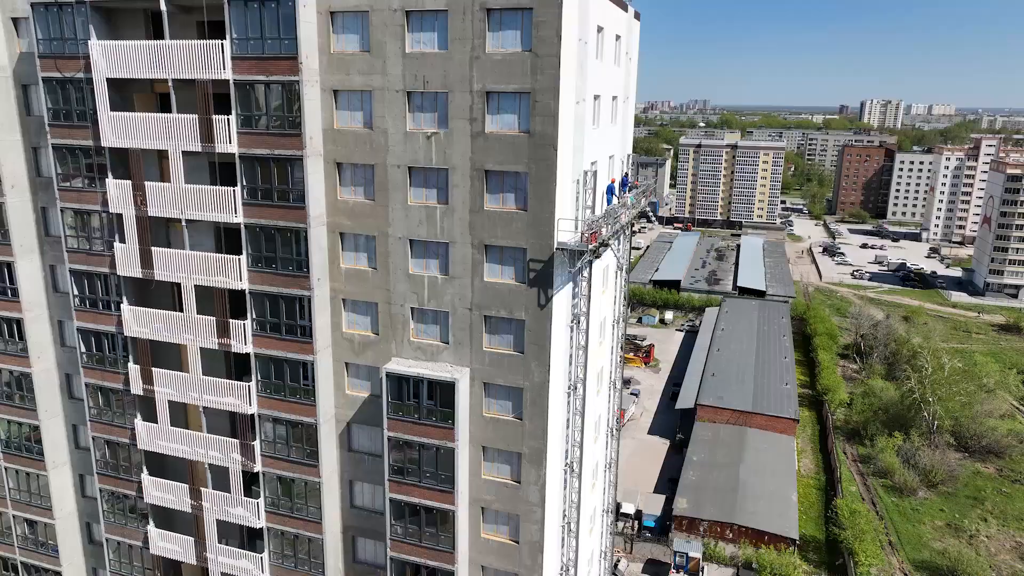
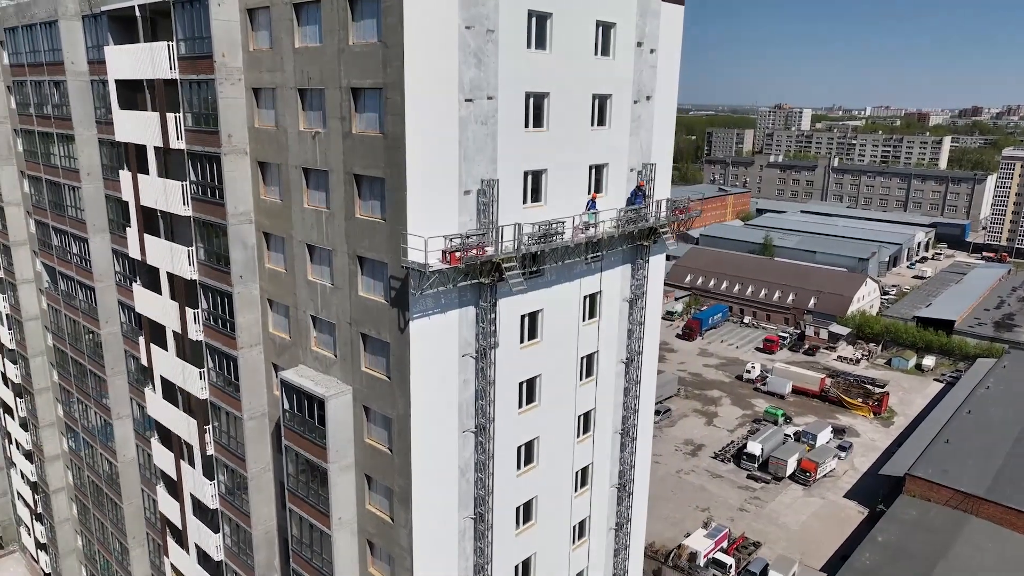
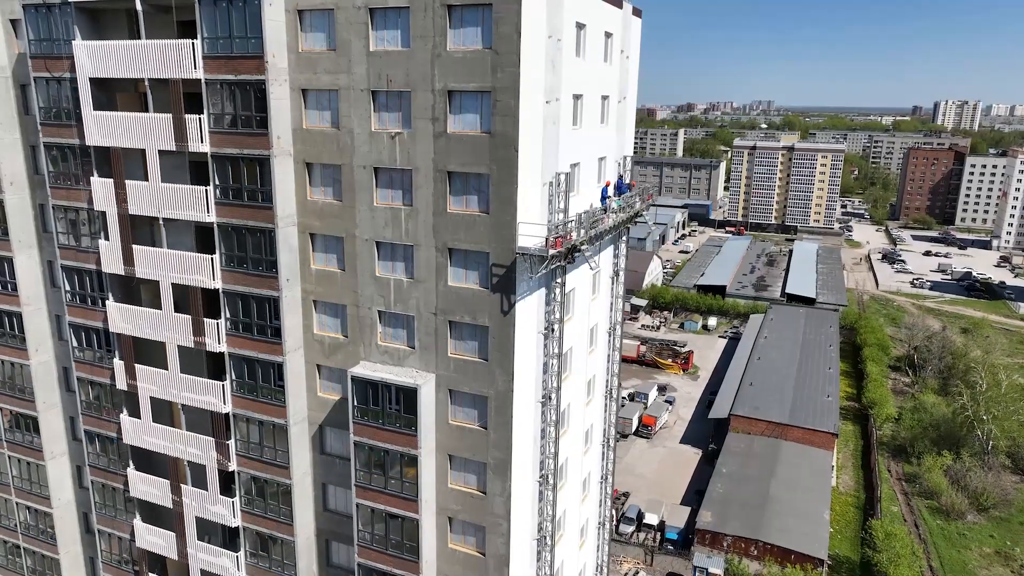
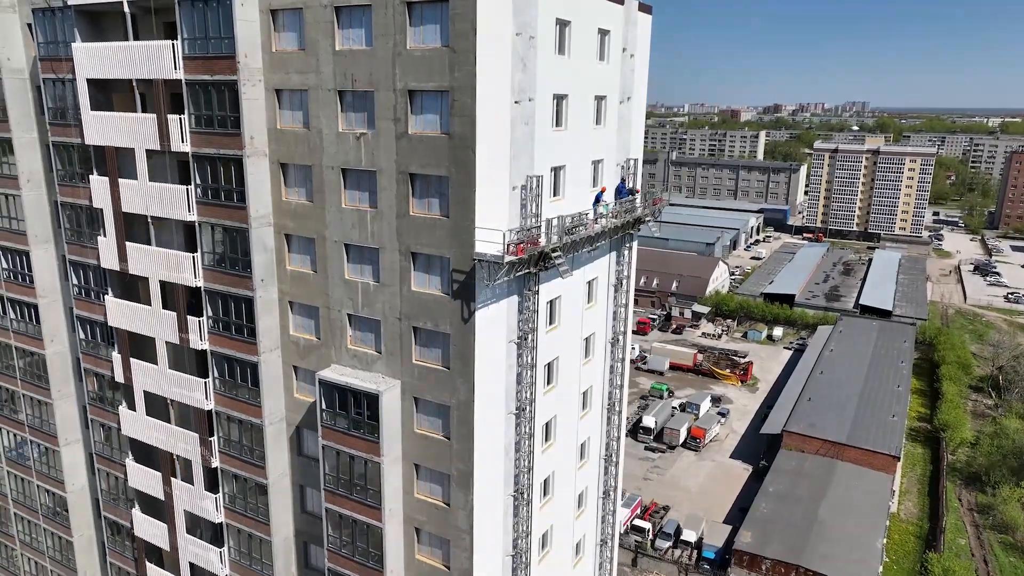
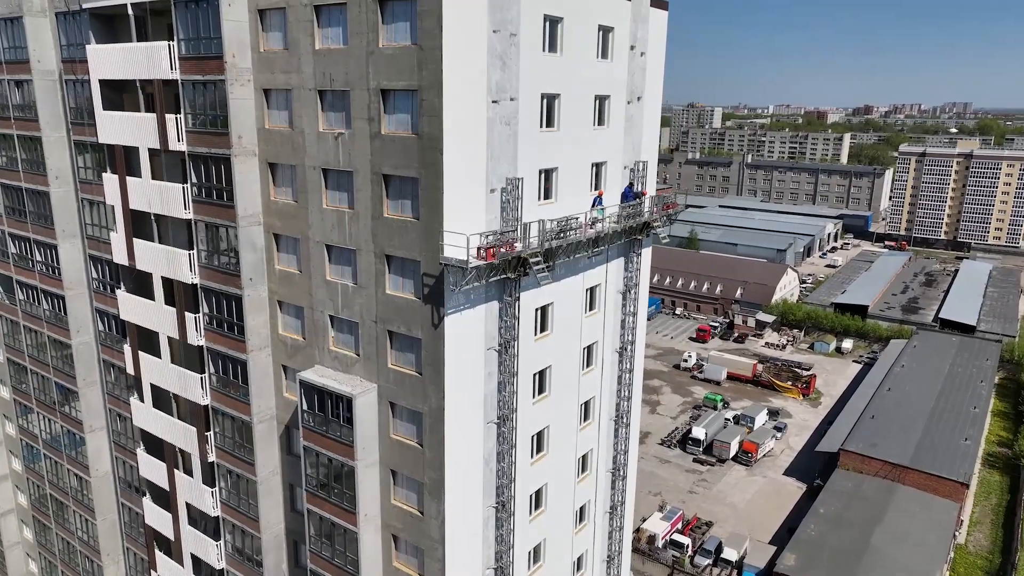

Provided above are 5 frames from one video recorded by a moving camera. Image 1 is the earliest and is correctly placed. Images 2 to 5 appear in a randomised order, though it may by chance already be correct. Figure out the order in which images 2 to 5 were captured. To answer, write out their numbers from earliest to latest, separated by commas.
3, 4, 5, 2
